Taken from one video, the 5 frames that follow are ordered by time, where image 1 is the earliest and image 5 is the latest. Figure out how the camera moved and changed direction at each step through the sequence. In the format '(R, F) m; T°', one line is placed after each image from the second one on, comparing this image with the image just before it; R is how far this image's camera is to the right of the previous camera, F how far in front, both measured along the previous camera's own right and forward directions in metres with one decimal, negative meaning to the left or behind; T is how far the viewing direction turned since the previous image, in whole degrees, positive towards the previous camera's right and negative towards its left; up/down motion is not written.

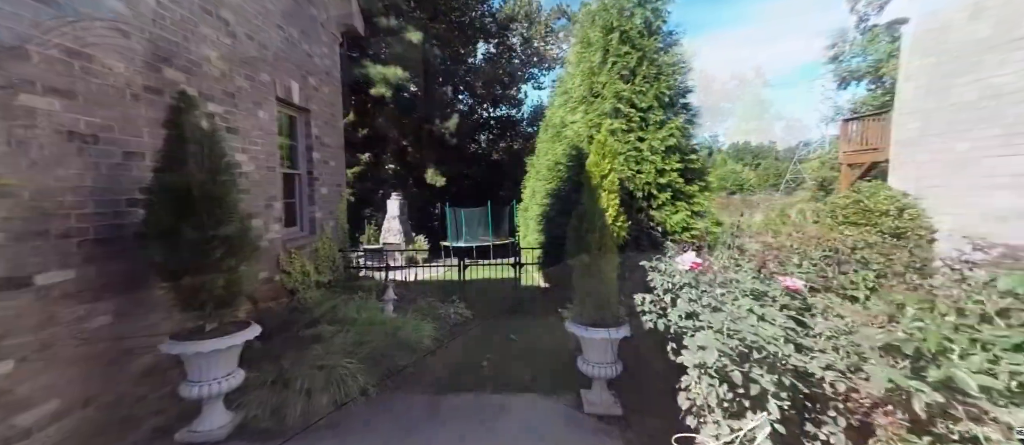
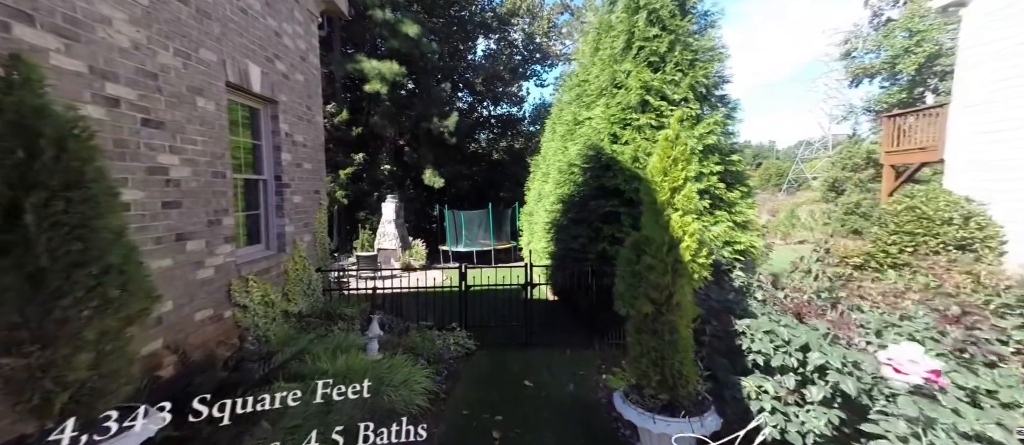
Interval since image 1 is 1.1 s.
(-0.1, +0.8) m; 0°
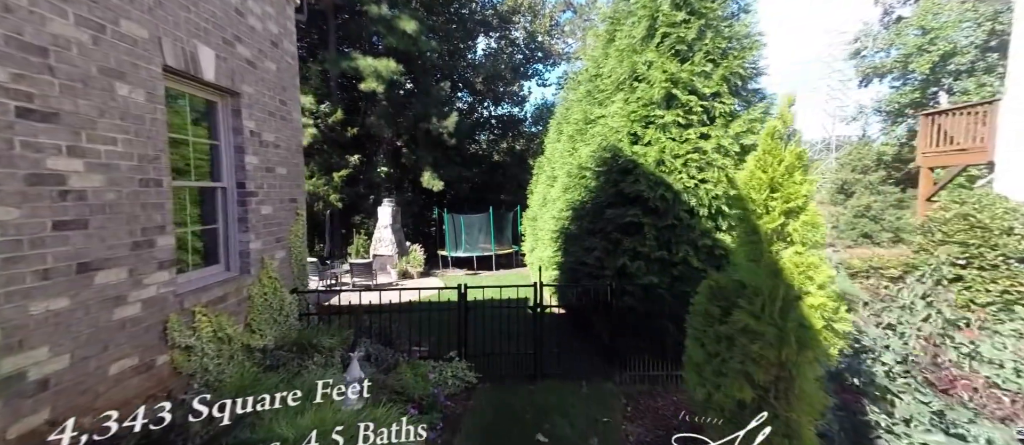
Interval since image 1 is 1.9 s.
(-0.1, +0.6) m; 0°
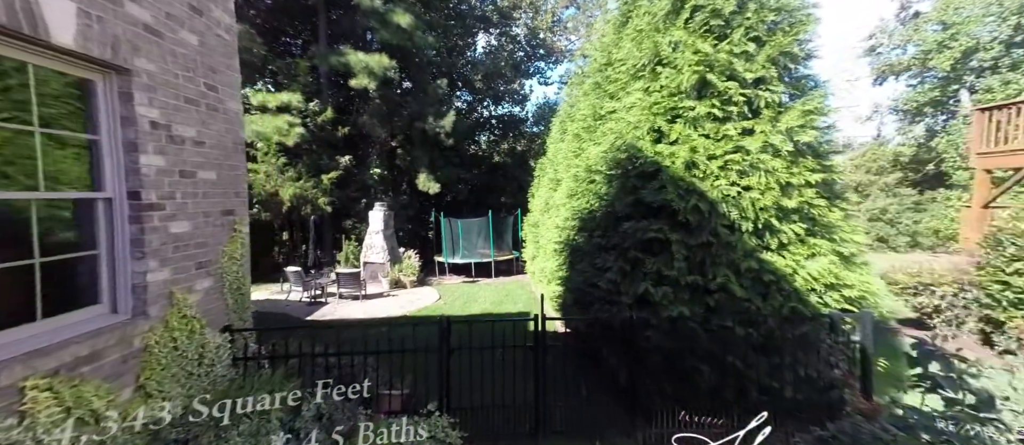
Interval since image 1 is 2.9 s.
(+0.1, +0.8) m; 0°
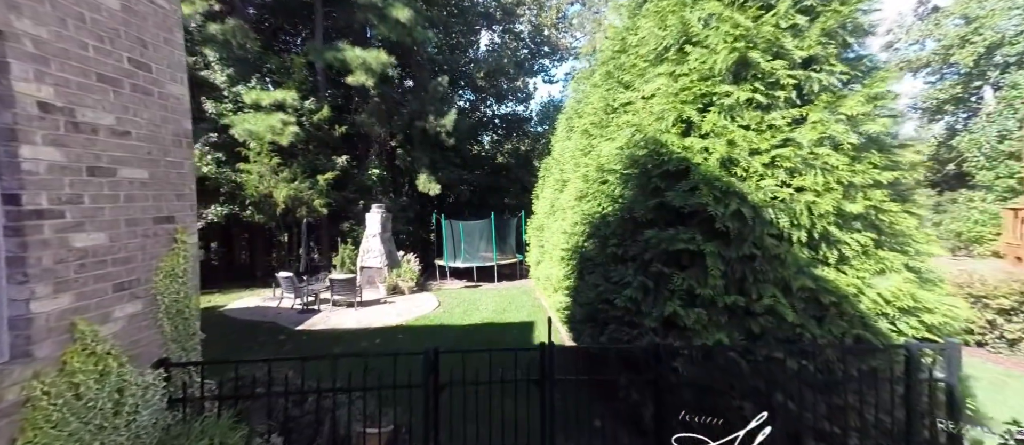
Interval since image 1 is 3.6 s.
(0.0, +0.6) m; -1°
